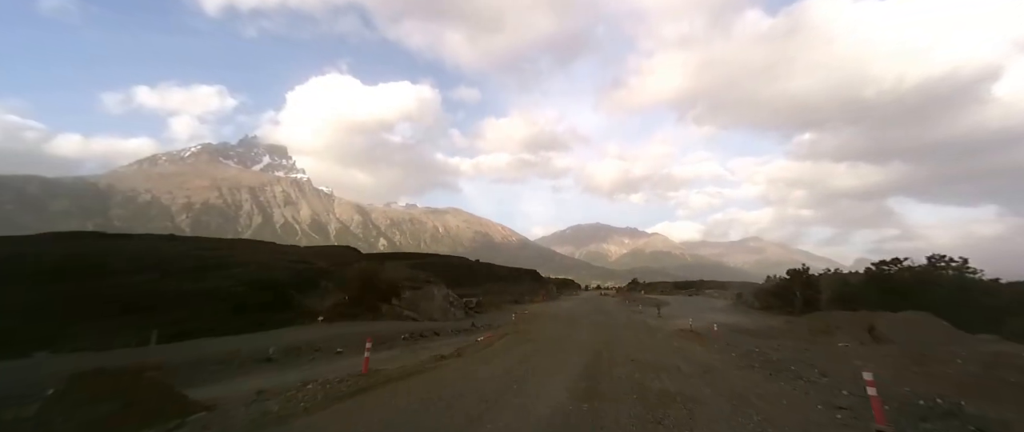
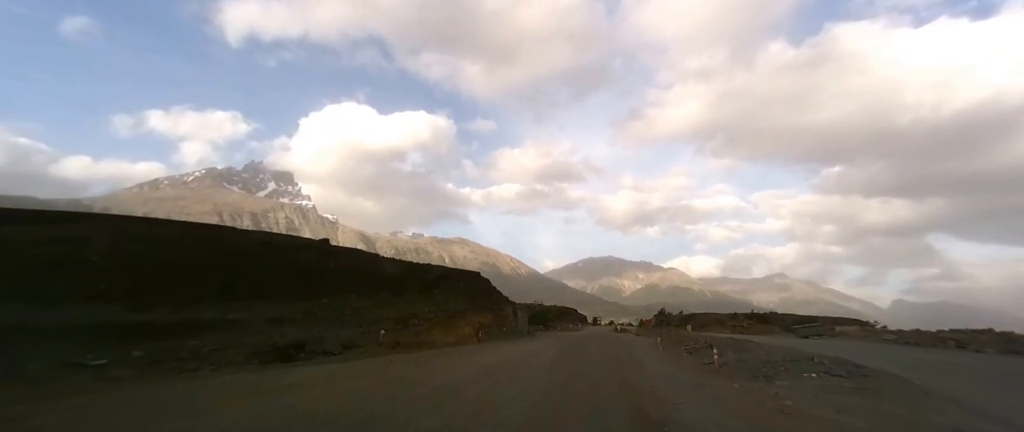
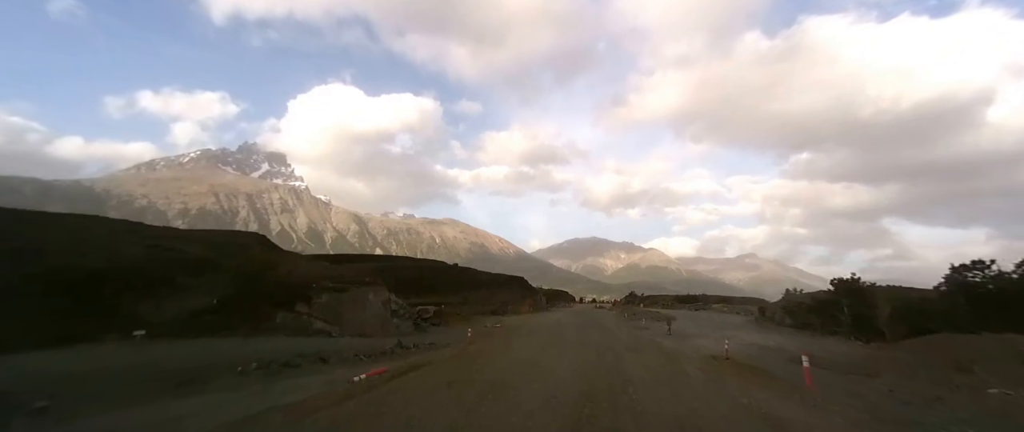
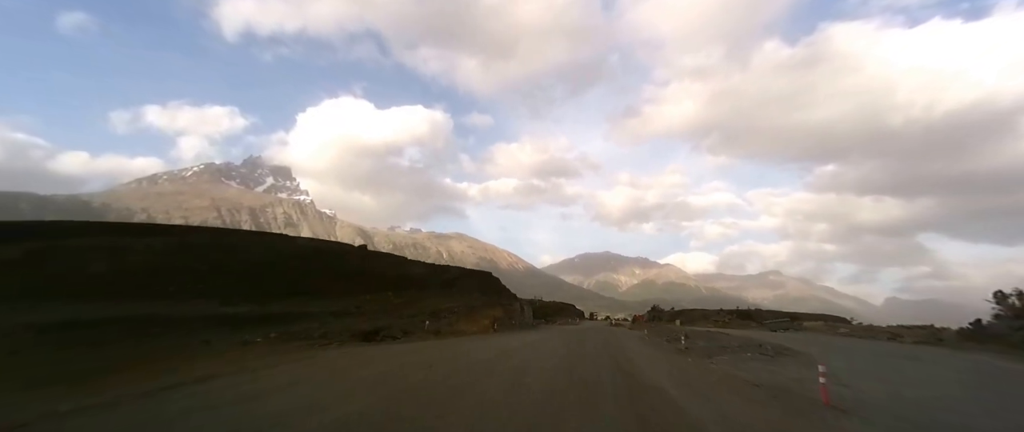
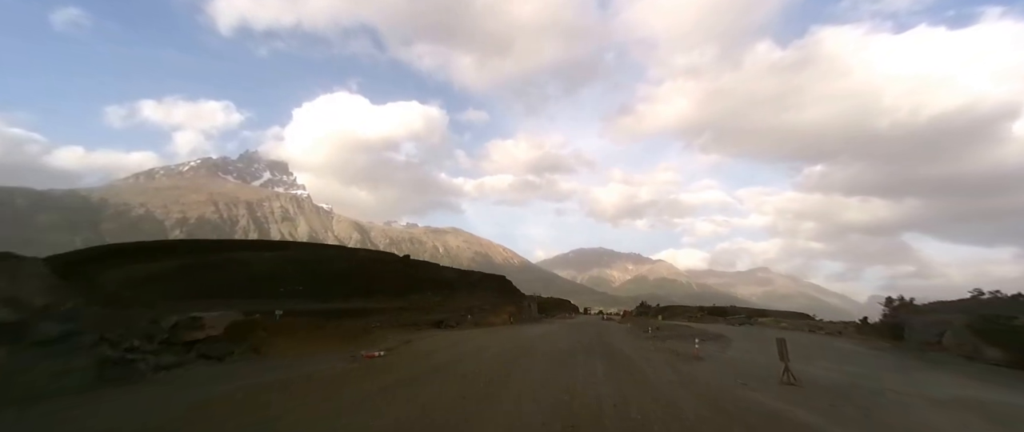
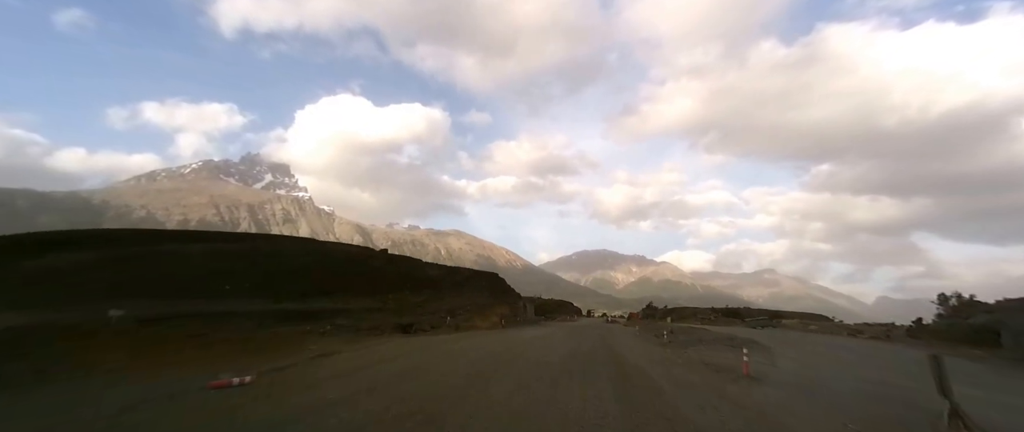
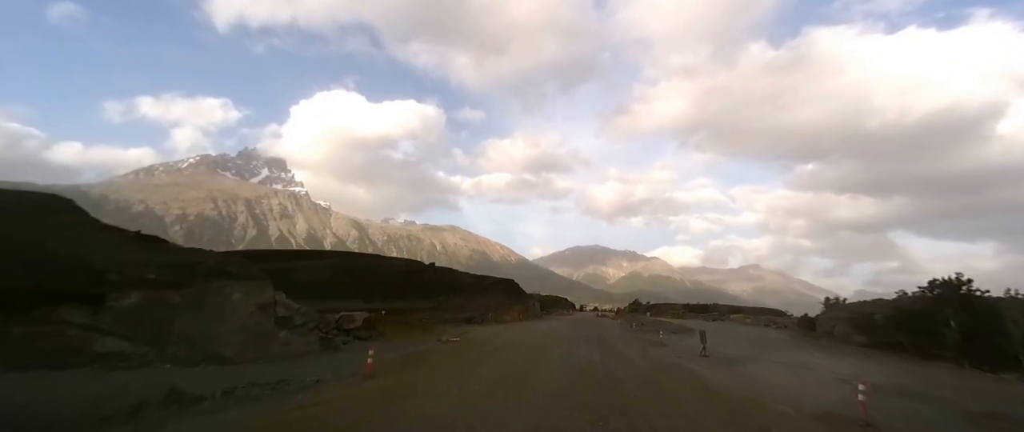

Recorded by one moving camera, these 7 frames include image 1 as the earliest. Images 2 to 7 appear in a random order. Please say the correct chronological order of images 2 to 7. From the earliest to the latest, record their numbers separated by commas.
3, 7, 5, 6, 4, 2
